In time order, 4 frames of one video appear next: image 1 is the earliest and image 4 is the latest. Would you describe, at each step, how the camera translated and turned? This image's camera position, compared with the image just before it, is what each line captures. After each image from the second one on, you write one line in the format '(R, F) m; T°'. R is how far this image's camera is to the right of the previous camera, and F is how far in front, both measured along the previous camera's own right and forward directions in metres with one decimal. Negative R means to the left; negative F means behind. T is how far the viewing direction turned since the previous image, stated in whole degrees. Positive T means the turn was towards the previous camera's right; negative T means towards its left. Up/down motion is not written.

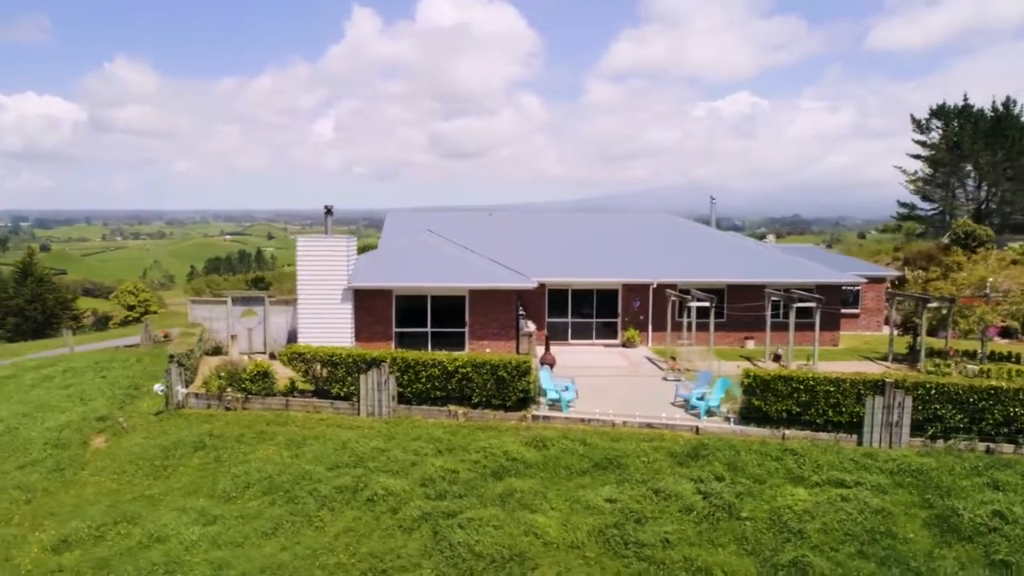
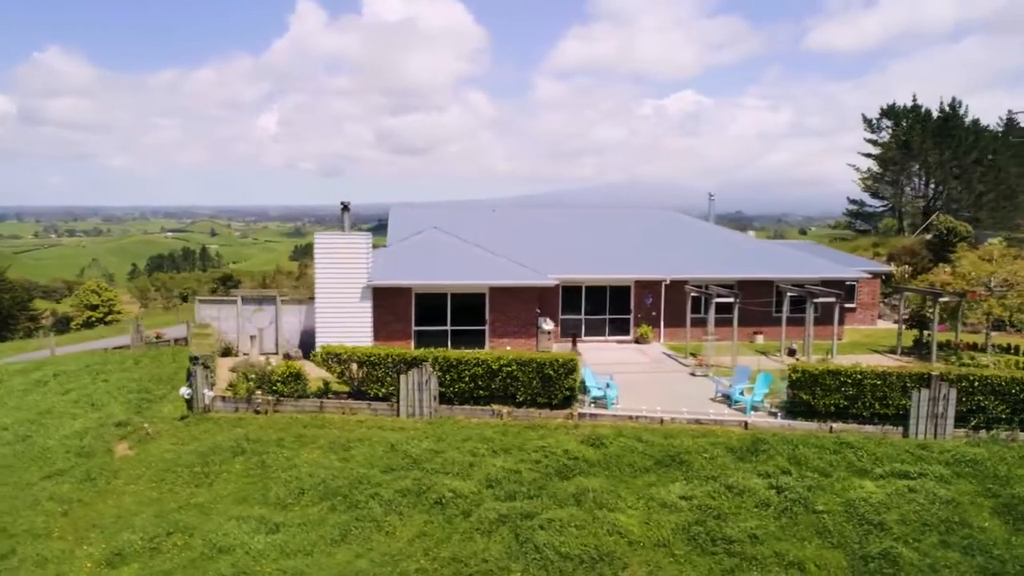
(-1.9, +0.2) m; +4°
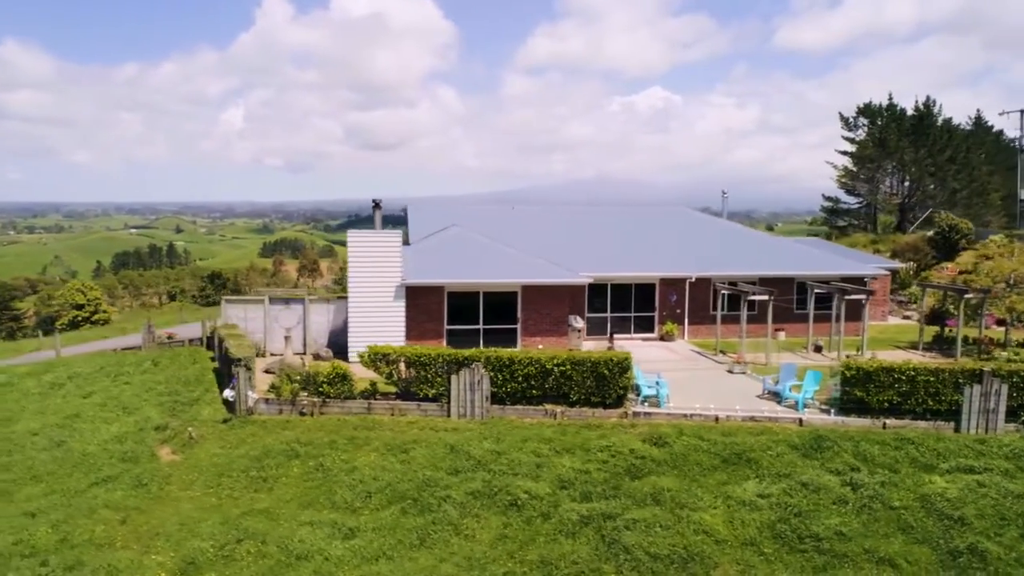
(-1.6, +0.1) m; +2°
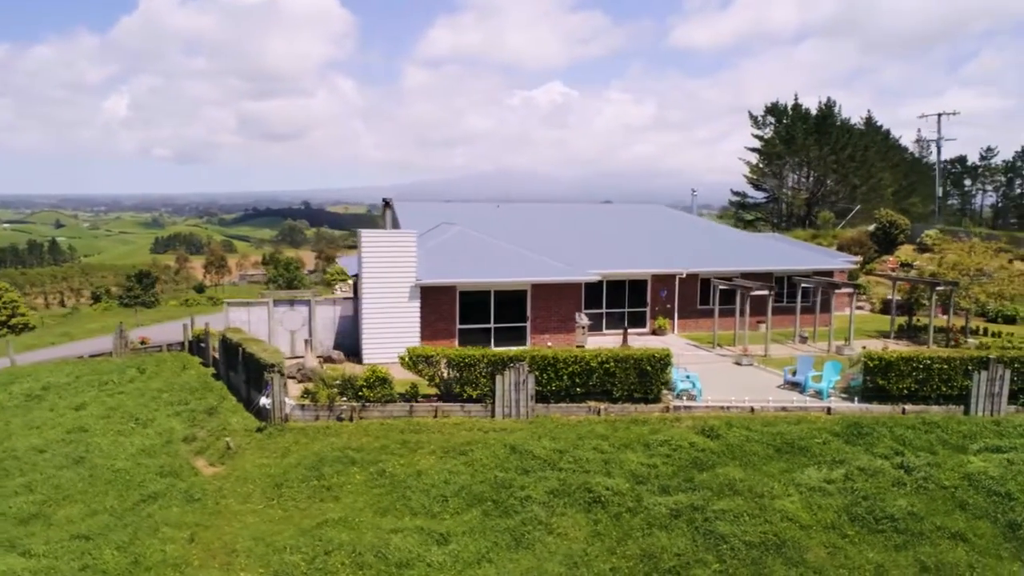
(-2.7, 0.0) m; +7°
